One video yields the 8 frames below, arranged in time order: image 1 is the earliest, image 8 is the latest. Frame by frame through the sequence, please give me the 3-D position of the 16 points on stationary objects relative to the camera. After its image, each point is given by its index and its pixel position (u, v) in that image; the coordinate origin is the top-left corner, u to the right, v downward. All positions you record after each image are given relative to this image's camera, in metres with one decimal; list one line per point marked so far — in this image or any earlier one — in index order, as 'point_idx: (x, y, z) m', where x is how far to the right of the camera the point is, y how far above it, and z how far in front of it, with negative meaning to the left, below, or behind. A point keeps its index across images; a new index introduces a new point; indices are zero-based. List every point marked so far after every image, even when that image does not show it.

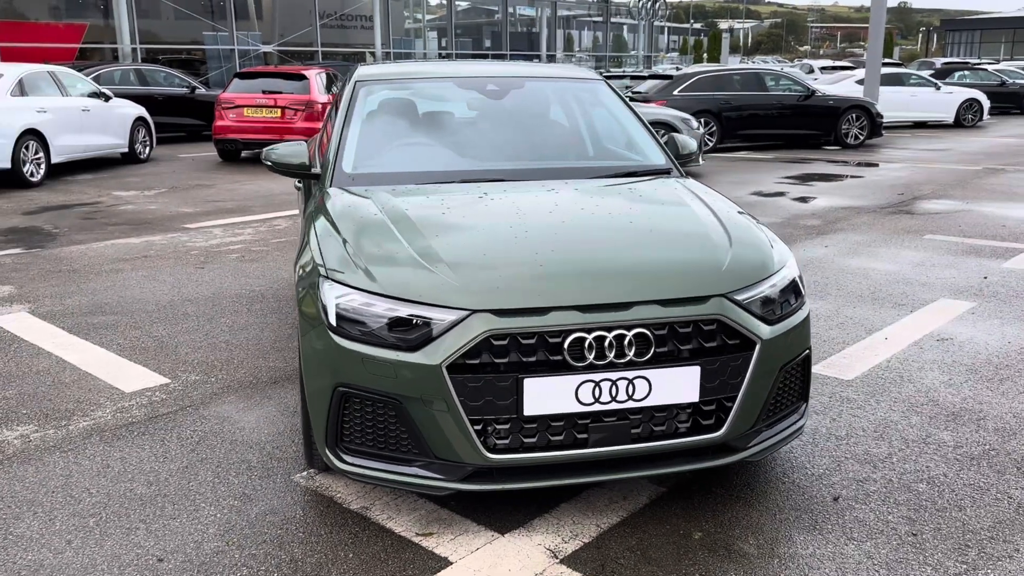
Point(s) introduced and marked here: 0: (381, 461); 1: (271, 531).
0: (-0.4, -0.5, +2.5) m
1: (-0.7, -0.7, +2.6) m
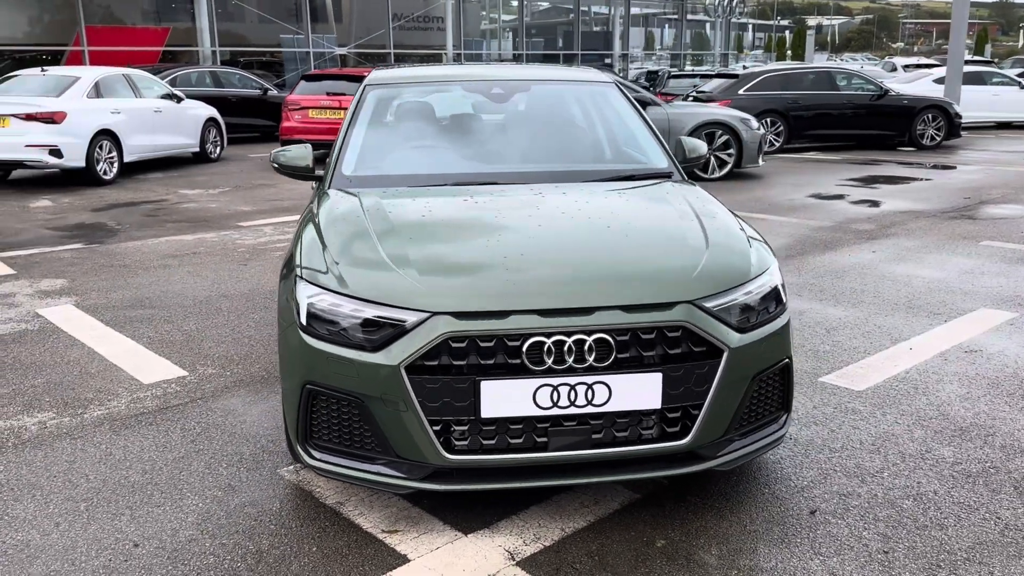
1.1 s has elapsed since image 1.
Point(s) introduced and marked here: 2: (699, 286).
0: (-0.5, -0.5, +2.6) m
1: (-0.8, -0.7, +2.7) m
2: (+0.5, 0.0, +2.6) m
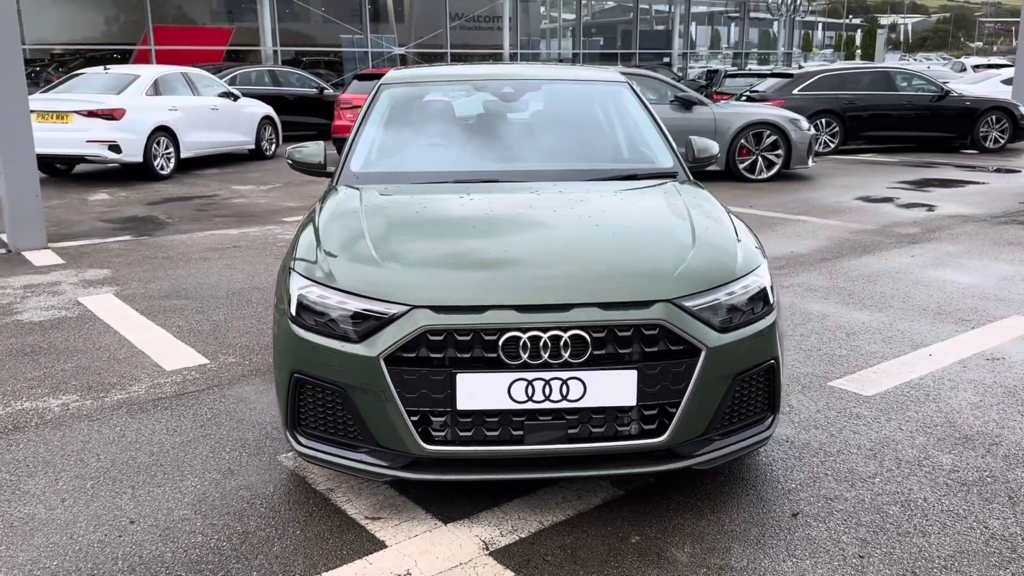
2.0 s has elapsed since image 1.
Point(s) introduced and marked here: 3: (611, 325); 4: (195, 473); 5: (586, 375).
0: (-0.5, -0.5, +2.7) m
1: (-0.9, -0.7, +2.8) m
2: (+0.5, 0.0, +2.6) m
3: (+0.3, -0.1, +2.5) m
4: (-1.1, -0.6, +3.0) m
5: (+0.2, -0.2, +2.5) m
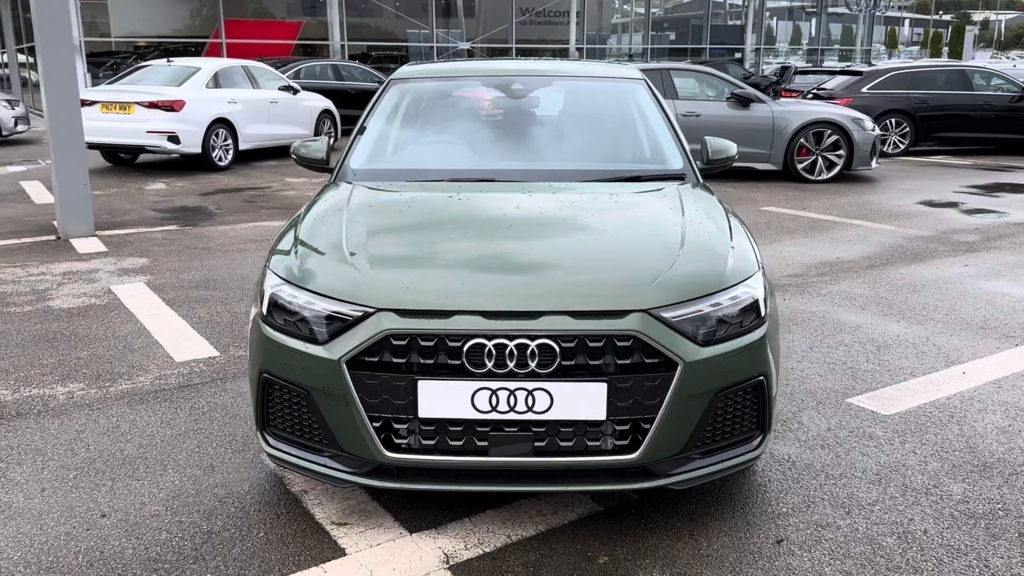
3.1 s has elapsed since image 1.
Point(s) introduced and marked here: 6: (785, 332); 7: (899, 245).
0: (-0.6, -0.5, +2.6) m
1: (-1.0, -0.7, +2.8) m
2: (+0.4, 0.0, +2.5) m
3: (+0.2, -0.1, +2.4) m
4: (-1.2, -0.6, +3.0) m
5: (+0.1, -0.3, +2.4) m
6: (+1.4, -0.2, +4.6) m
7: (+3.1, +0.3, +7.0) m
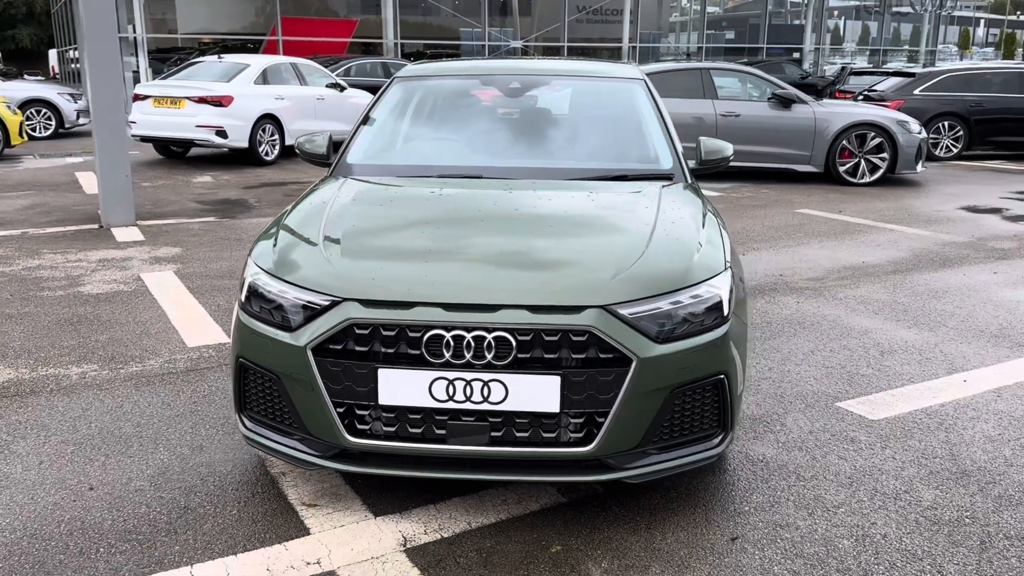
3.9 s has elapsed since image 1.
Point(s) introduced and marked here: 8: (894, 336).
0: (-0.7, -0.4, +2.7) m
1: (-1.1, -0.6, +2.9) m
2: (+0.3, 0.0, +2.5) m
3: (+0.1, -0.1, +2.4) m
4: (-1.2, -0.6, +3.2) m
5: (0.0, -0.3, +2.4) m
6: (+1.5, -0.2, +4.6) m
7: (+3.2, +0.3, +6.9) m
8: (+2.0, -0.2, +4.6) m
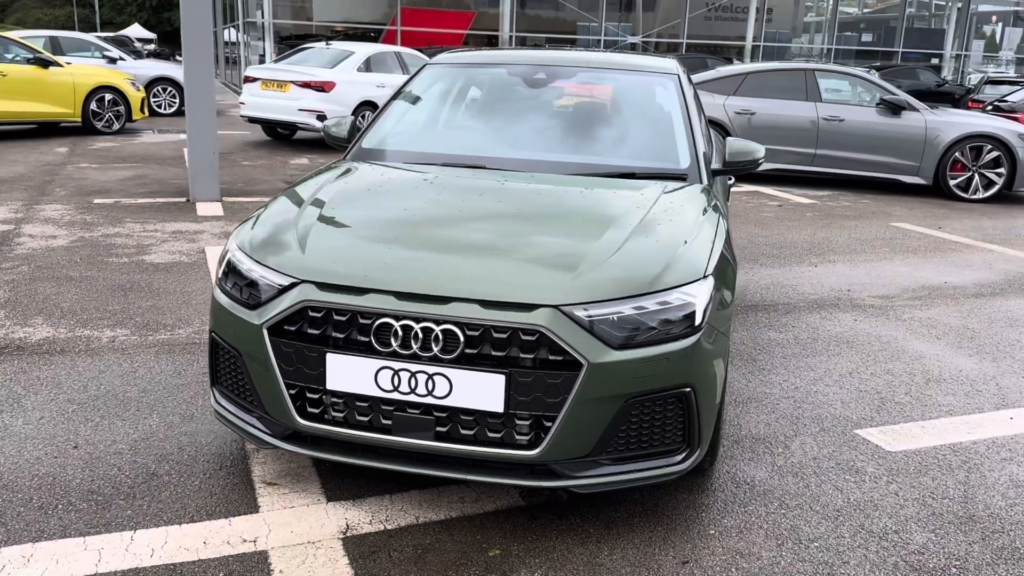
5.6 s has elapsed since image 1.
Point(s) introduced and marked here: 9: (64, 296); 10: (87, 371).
0: (-0.9, -0.4, +2.8) m
1: (-1.2, -0.5, +3.0) m
2: (+0.2, 0.0, +2.4) m
3: (-0.1, -0.1, +2.4) m
4: (-1.3, -0.5, +3.3) m
5: (-0.2, -0.2, +2.4) m
6: (+1.6, -0.3, +4.3) m
7: (+3.7, +0.1, +6.3) m
8: (+2.1, -0.4, +4.2) m
9: (-2.4, 0.0, +4.7) m
10: (-1.8, -0.3, +3.7) m
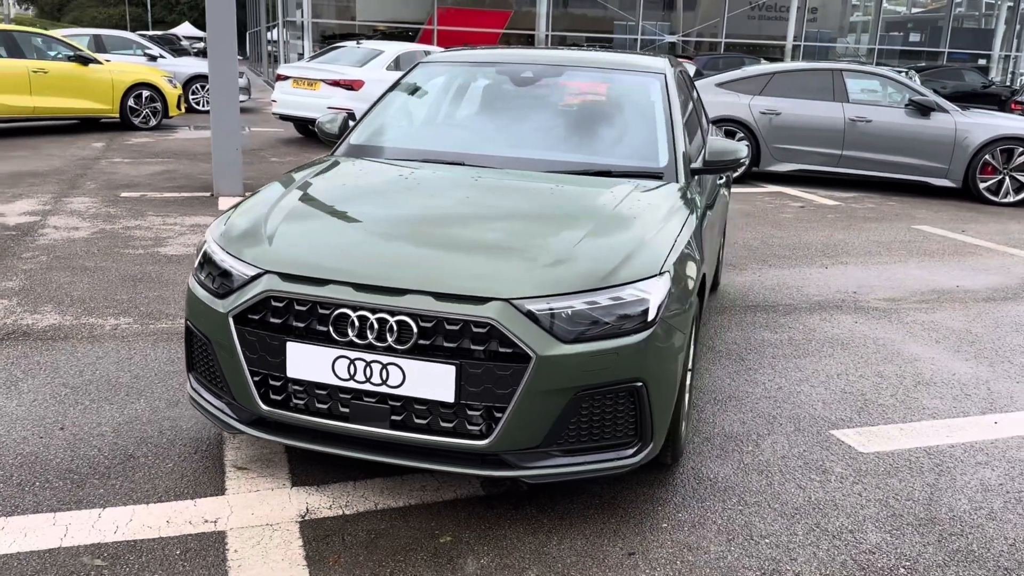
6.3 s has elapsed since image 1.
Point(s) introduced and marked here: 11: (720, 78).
0: (-1.0, -0.3, +2.9) m
1: (-1.3, -0.5, +3.1) m
2: (0.0, 0.0, +2.5) m
3: (-0.2, -0.1, +2.4) m
4: (-1.4, -0.4, +3.4) m
5: (-0.3, -0.2, +2.4) m
6: (+1.5, -0.3, +4.3) m
7: (+3.7, +0.1, +6.2) m
8: (+2.1, -0.4, +4.2) m
9: (-2.4, 0.0, +4.9) m
10: (-1.8, -0.3, +3.8) m
11: (+2.4, +2.5, +10.3) m
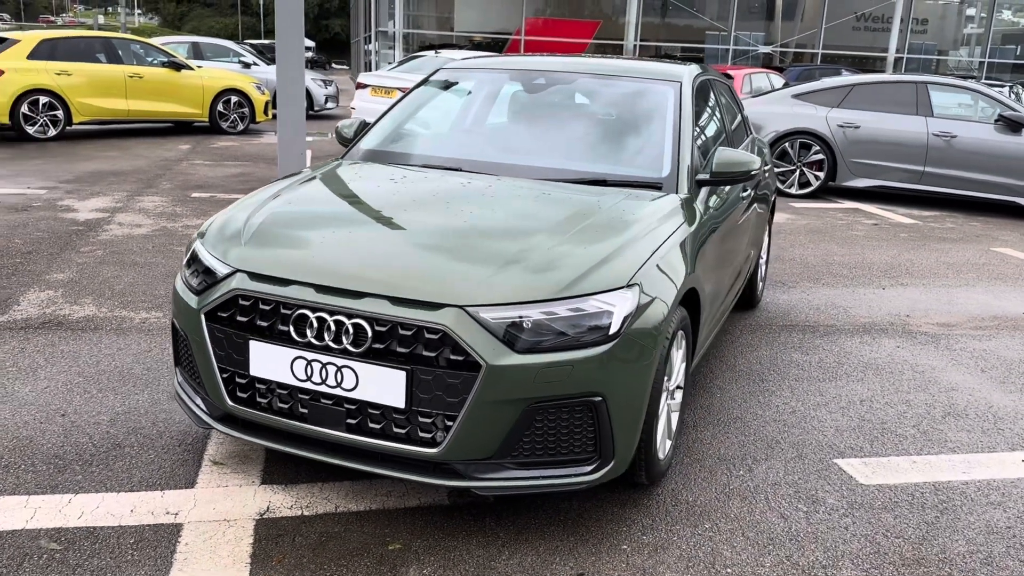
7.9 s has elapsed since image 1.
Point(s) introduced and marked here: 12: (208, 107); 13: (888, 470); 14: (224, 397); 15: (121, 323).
0: (-1.1, -0.3, +2.9) m
1: (-1.3, -0.5, +3.2) m
2: (-0.1, 0.0, +2.4) m
3: (-0.3, -0.1, +2.4) m
4: (-1.4, -0.4, +3.5) m
5: (-0.4, -0.2, +2.4) m
6: (+1.6, -0.4, +4.1) m
7: (+4.0, -0.1, +5.7) m
8: (+2.1, -0.5, +3.9) m
9: (-2.3, +0.1, +5.1) m
10: (-1.8, -0.3, +4.0) m
11: (+3.2, +2.2, +9.9) m
12: (-4.5, +2.7, +13.1) m
13: (+1.3, -0.6, +3.1) m
14: (-0.9, -0.3, +2.7) m
15: (-1.9, -0.2, +4.3) m
